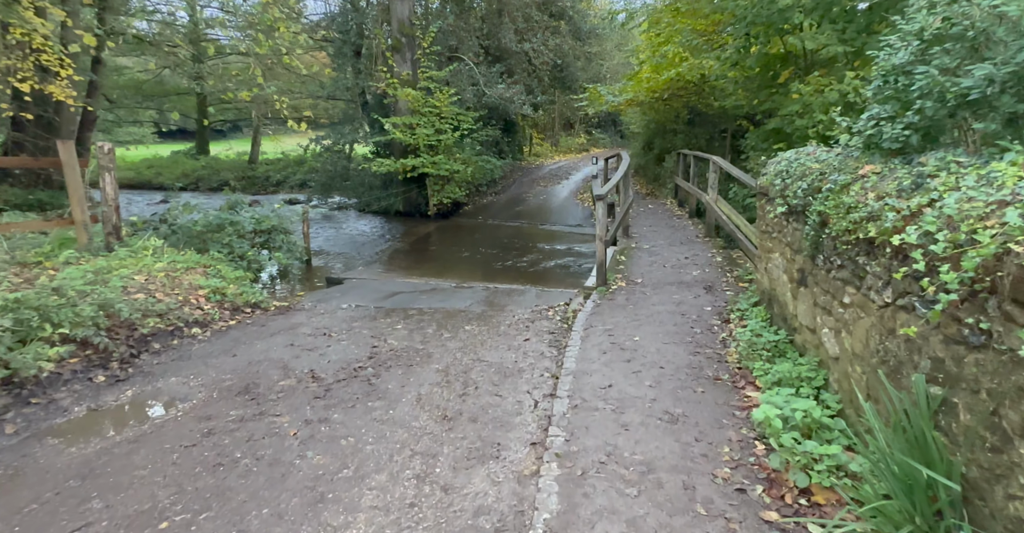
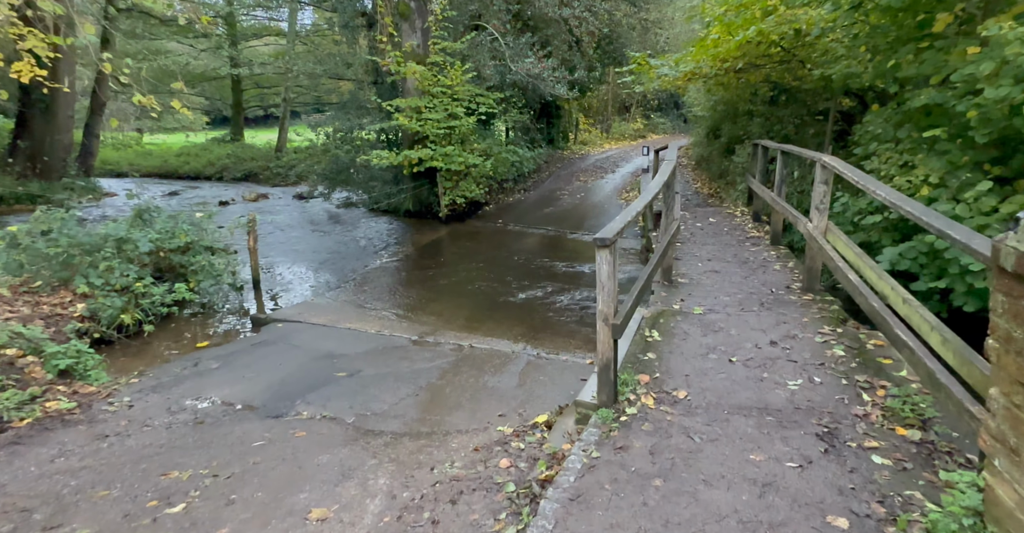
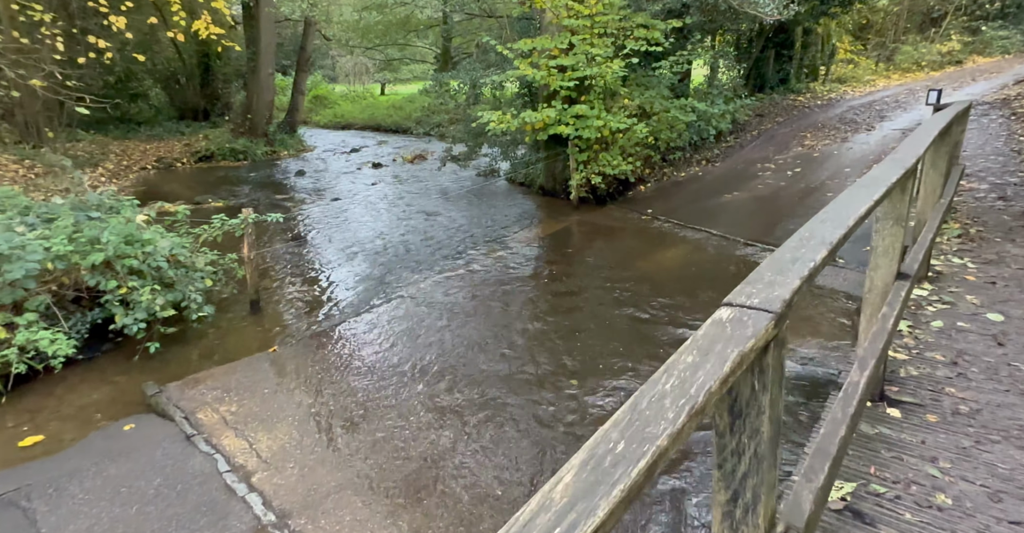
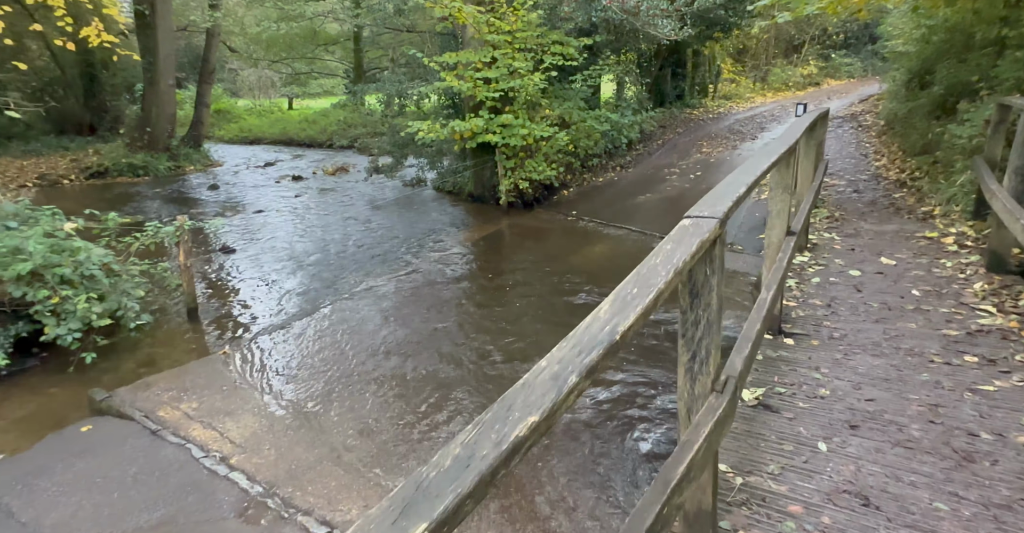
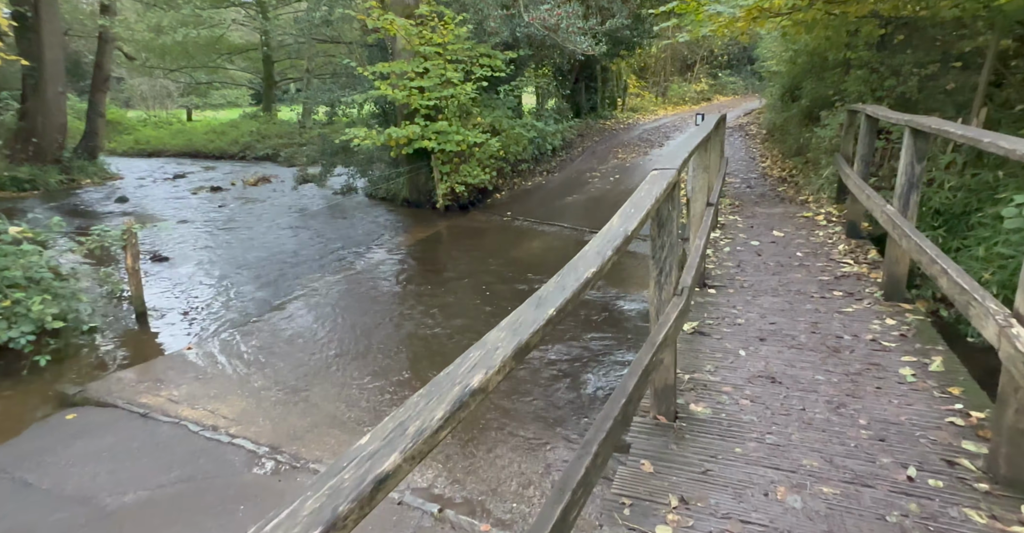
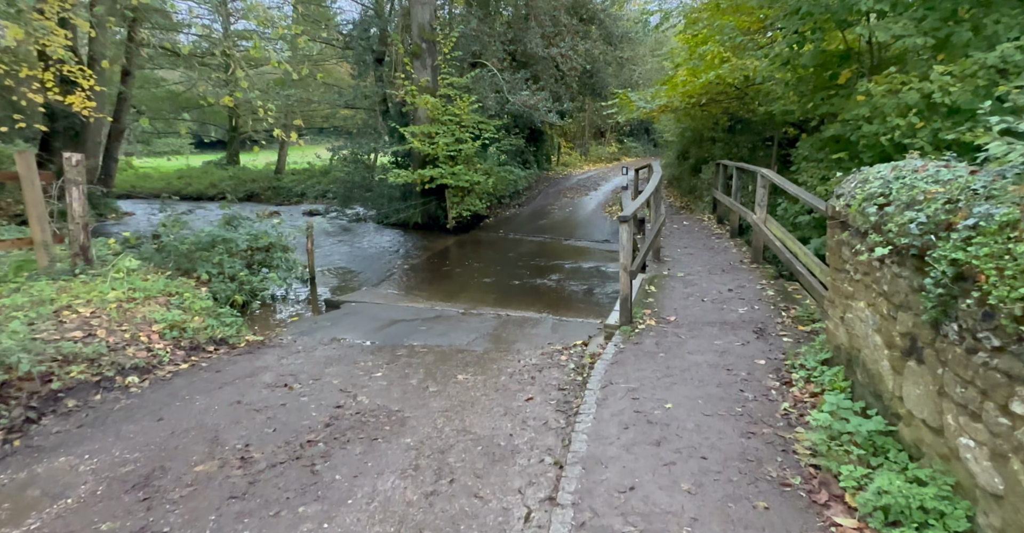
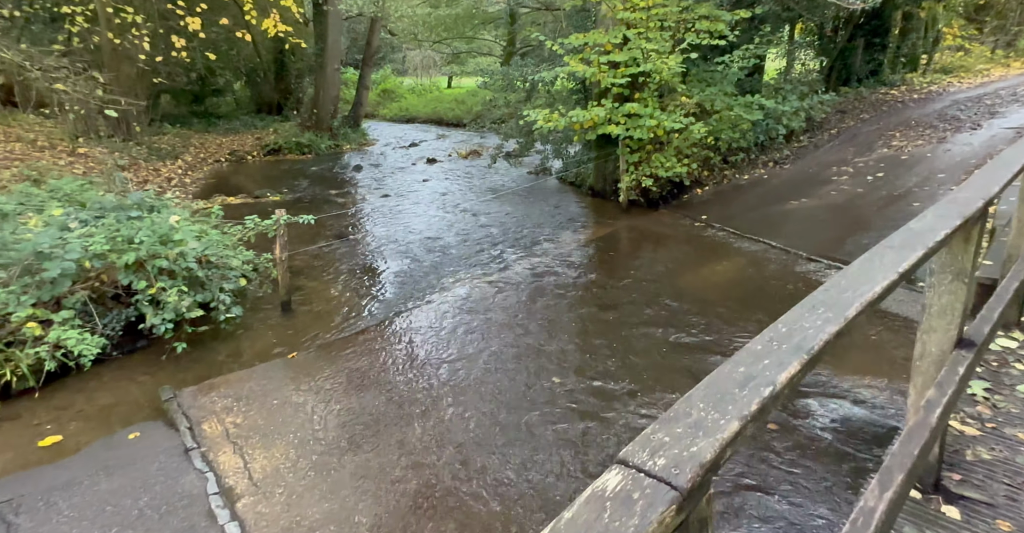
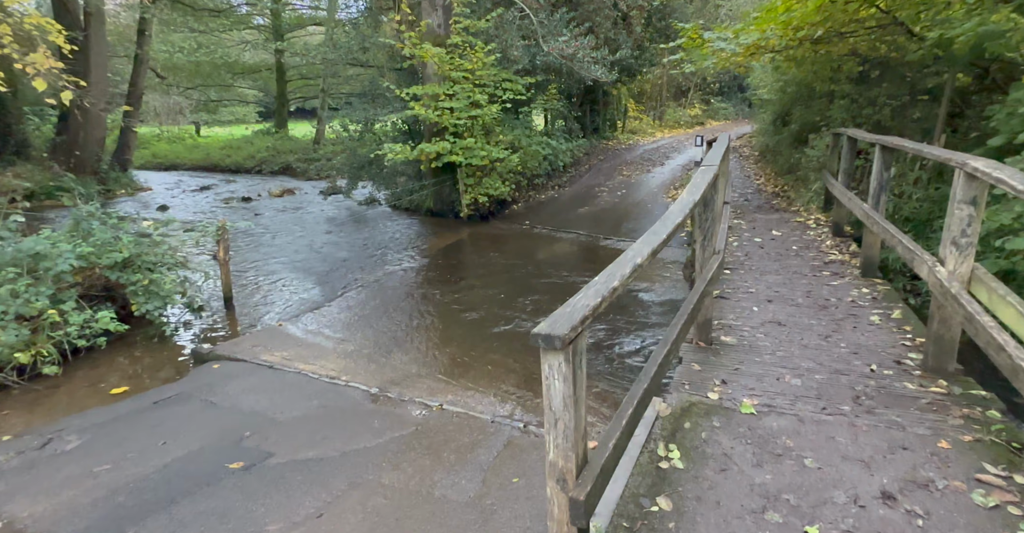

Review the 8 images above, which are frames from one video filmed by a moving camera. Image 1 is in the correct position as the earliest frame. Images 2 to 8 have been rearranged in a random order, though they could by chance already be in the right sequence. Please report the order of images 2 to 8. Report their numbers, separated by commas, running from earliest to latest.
6, 2, 8, 5, 4, 3, 7
